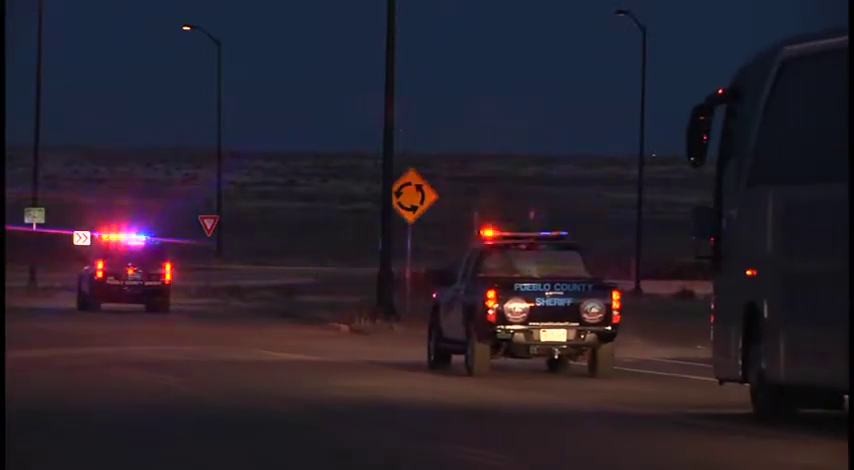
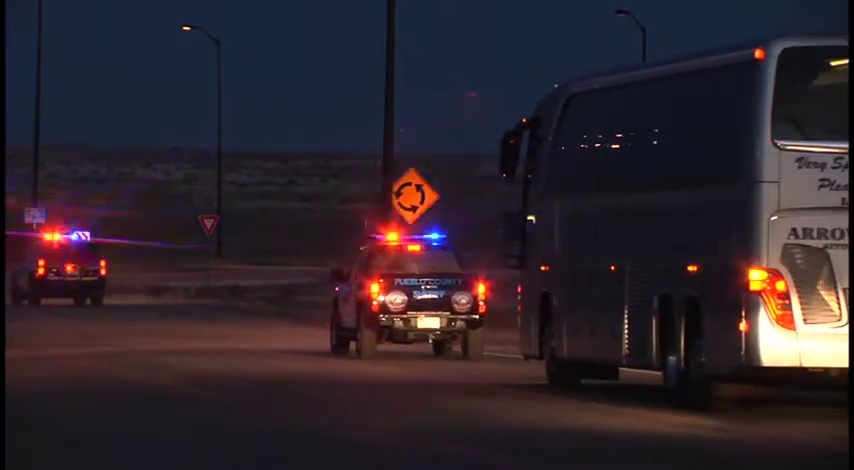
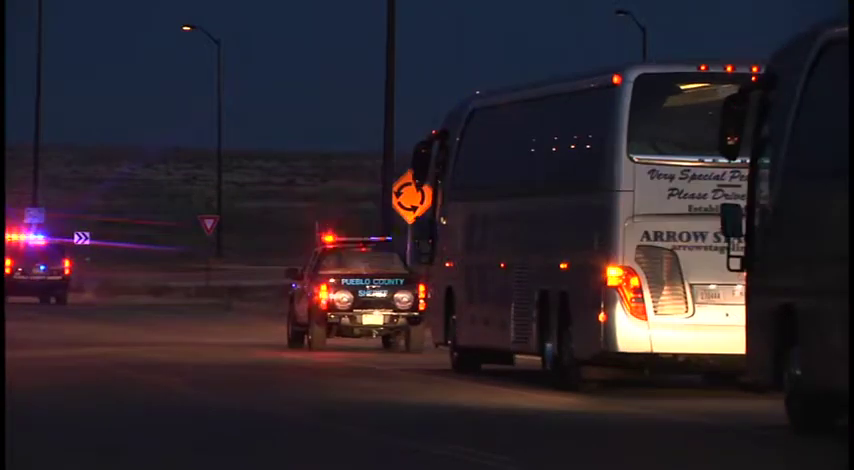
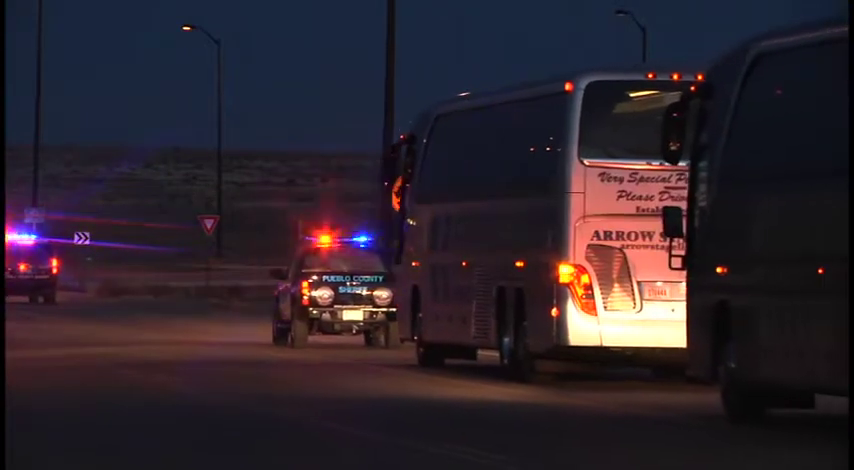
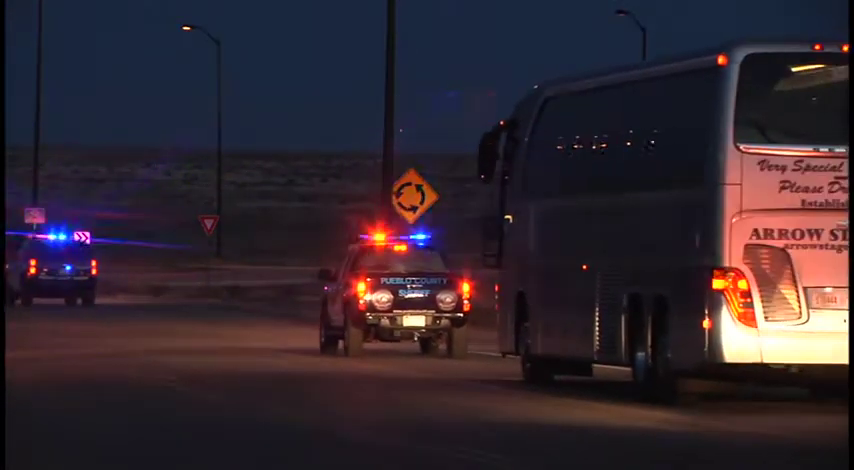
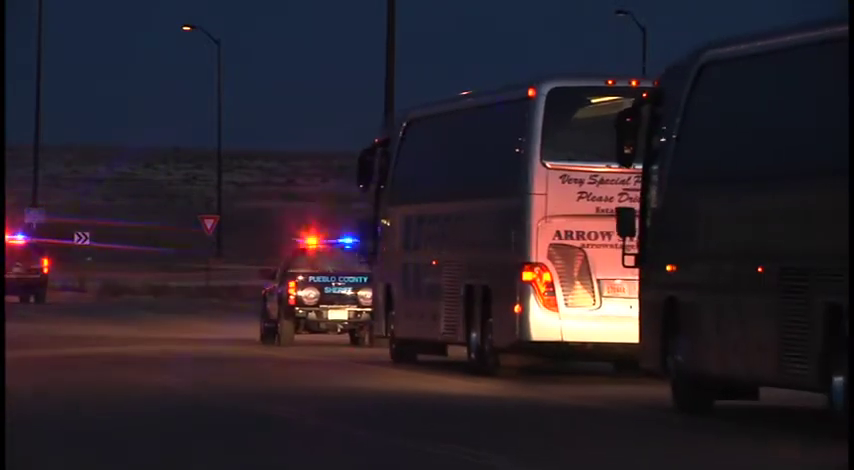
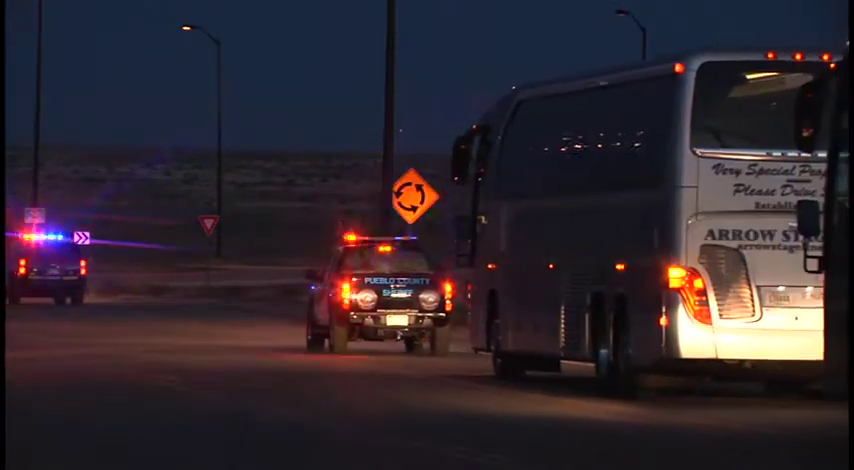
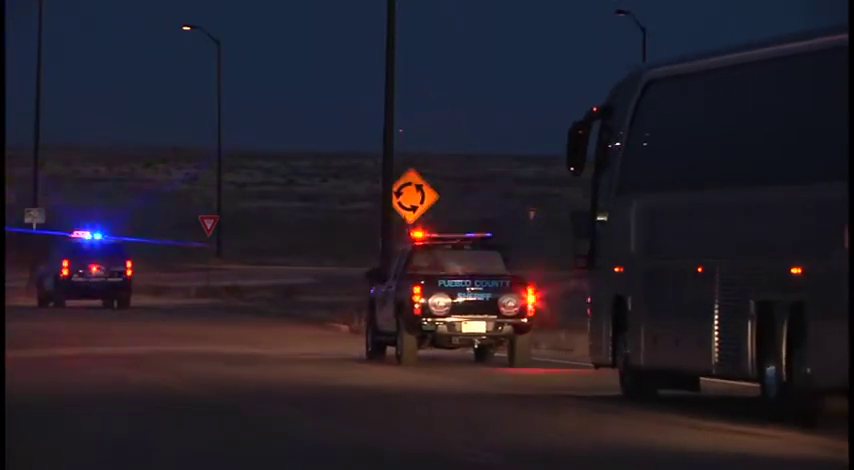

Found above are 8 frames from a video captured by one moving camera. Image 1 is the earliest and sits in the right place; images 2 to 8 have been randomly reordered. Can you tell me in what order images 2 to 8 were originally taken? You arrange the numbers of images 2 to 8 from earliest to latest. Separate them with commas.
8, 2, 5, 7, 3, 4, 6
